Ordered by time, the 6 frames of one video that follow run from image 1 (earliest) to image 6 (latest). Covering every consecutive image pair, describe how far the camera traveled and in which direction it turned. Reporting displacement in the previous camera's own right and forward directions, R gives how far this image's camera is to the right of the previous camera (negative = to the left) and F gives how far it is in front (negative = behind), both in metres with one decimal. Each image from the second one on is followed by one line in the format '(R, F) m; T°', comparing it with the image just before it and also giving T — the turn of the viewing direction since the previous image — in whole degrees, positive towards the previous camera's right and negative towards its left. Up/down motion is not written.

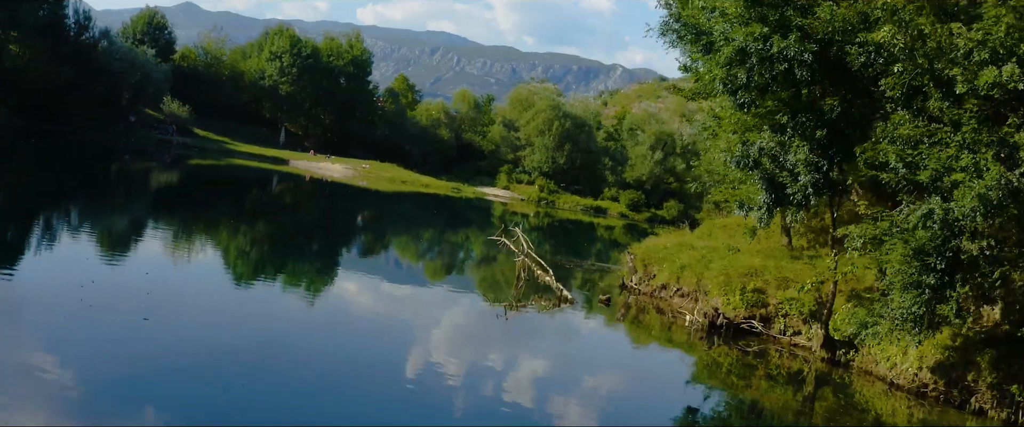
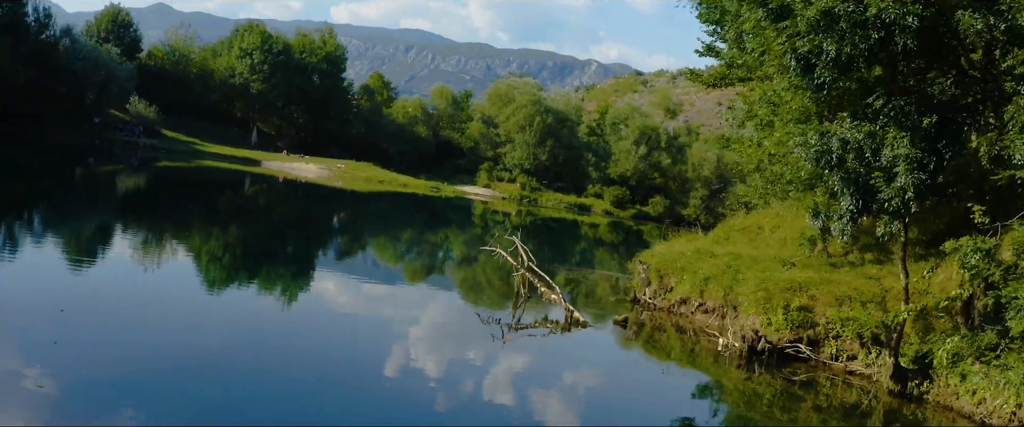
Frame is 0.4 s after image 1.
(-0.1, +1.3) m; +1°
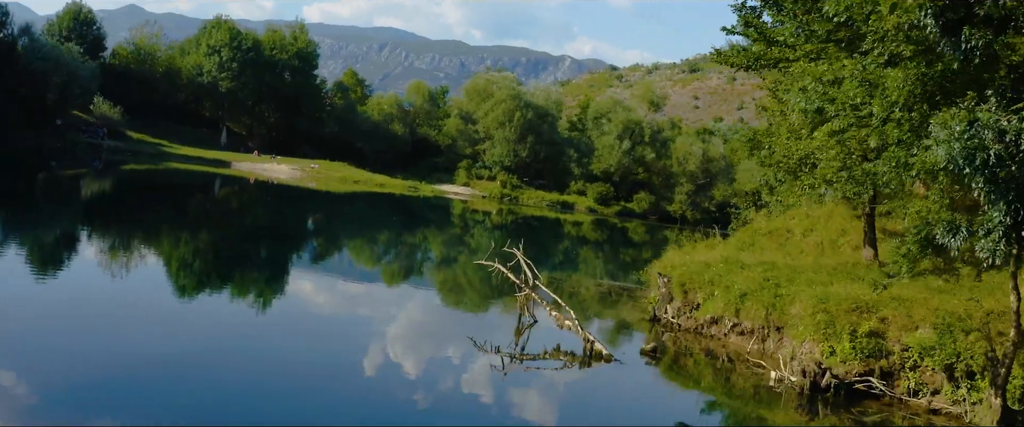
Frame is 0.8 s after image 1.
(-0.1, +1.3) m; +1°
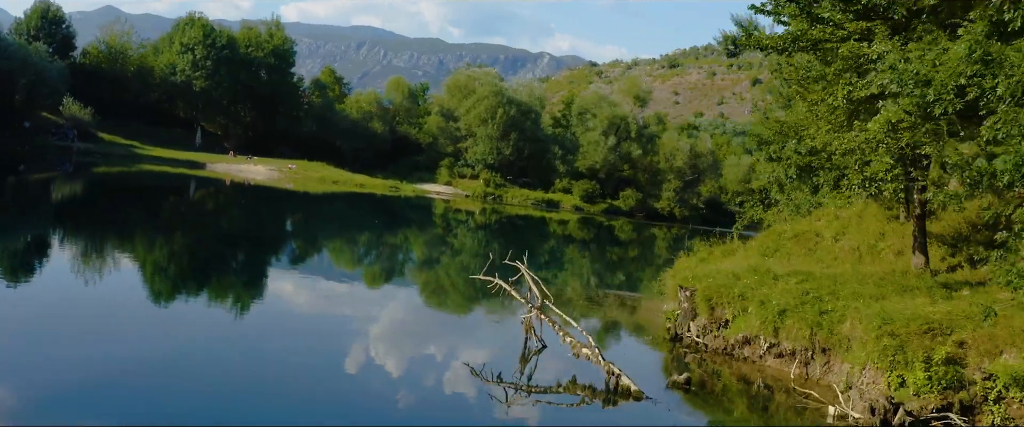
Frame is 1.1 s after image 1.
(-0.1, +0.9) m; +1°
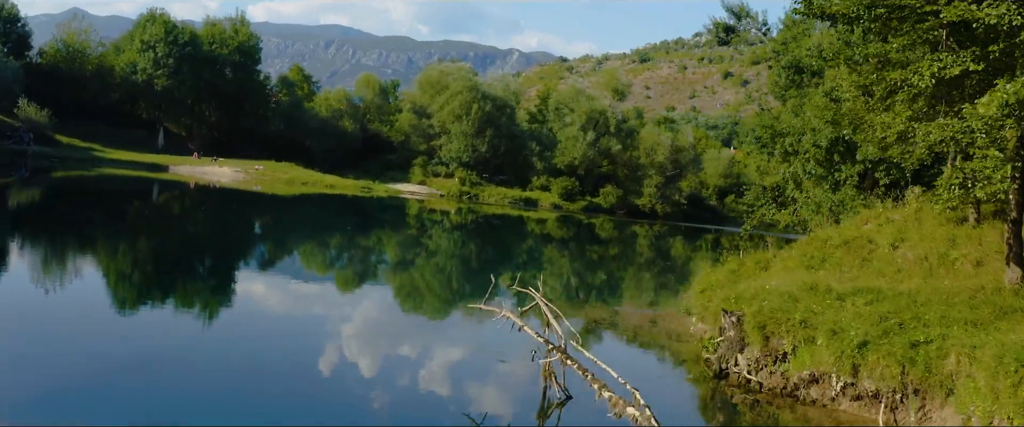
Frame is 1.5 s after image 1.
(-0.1, +1.2) m; +1°
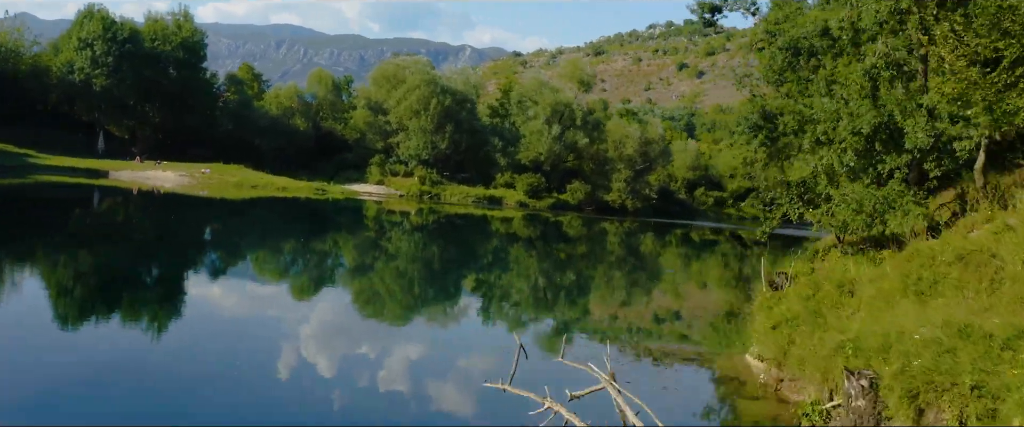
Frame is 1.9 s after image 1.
(-0.2, +1.7) m; +2°
